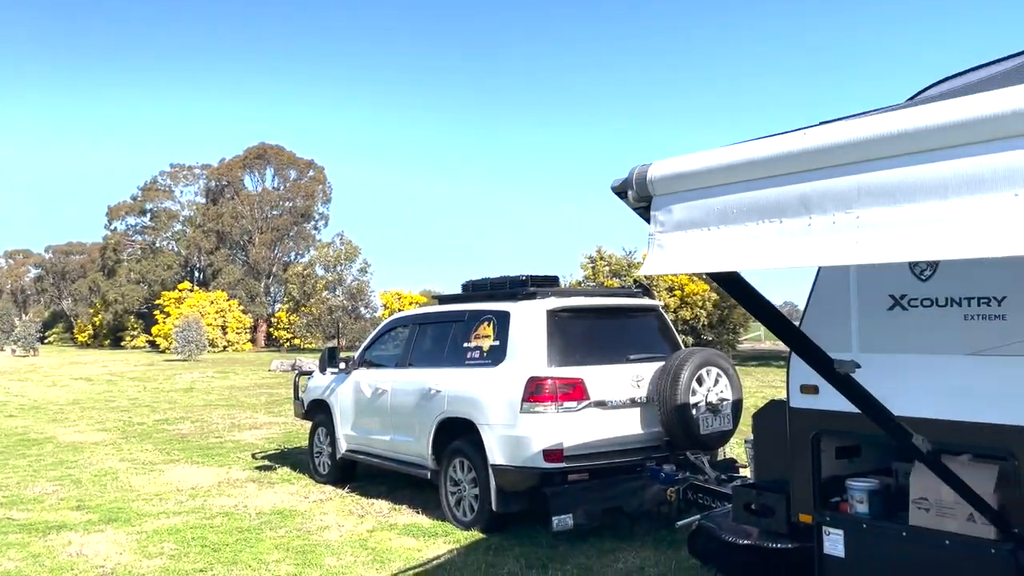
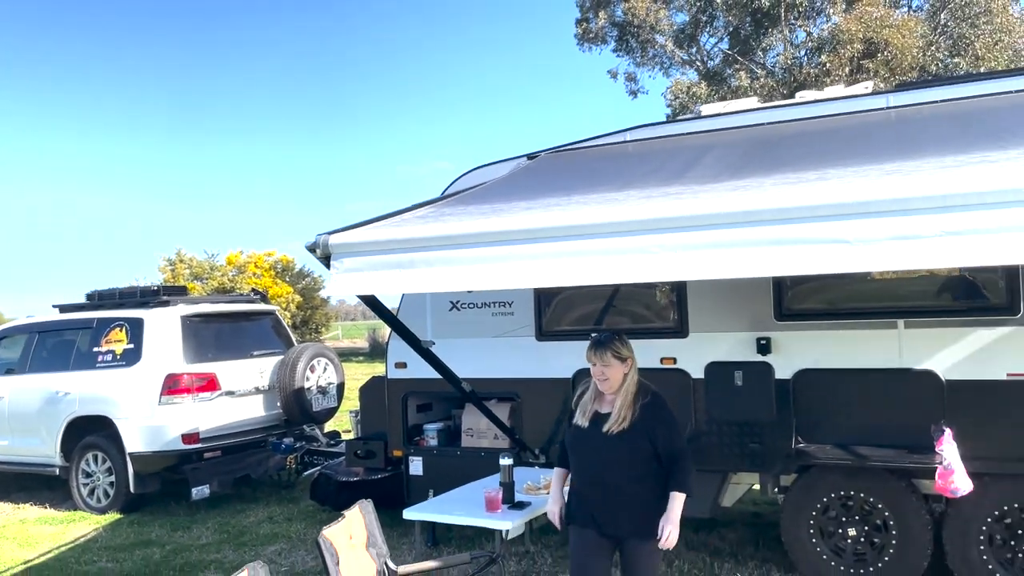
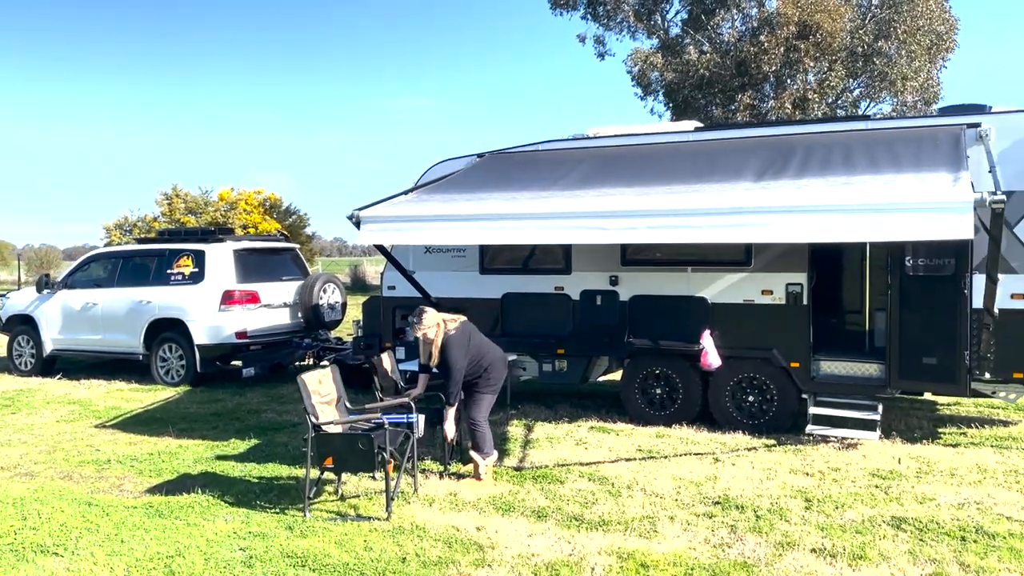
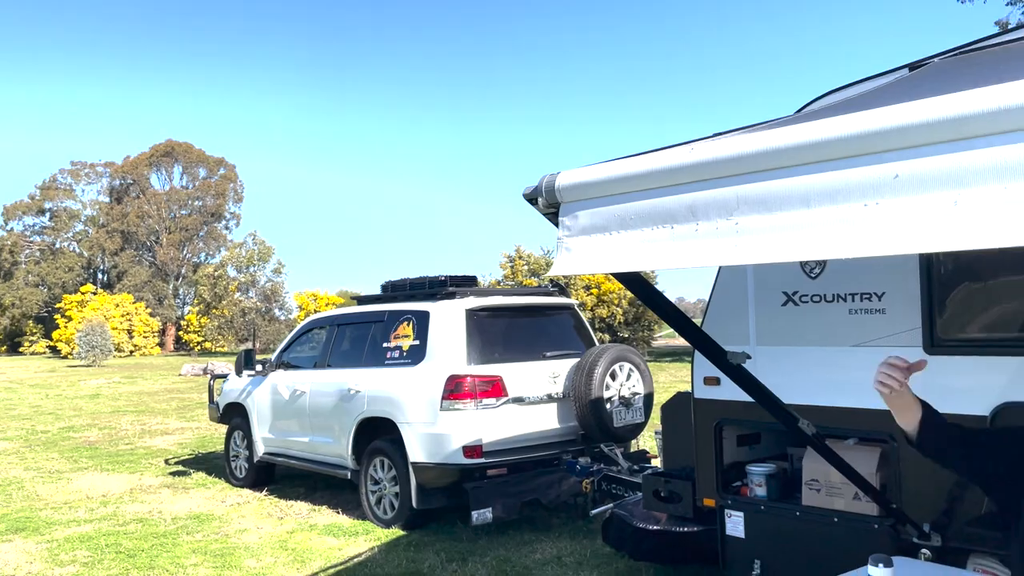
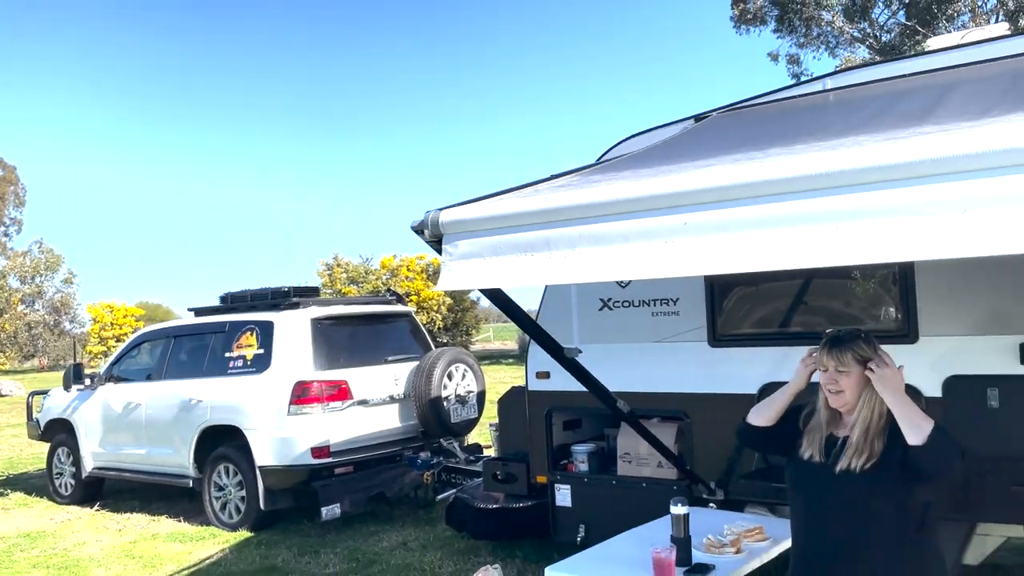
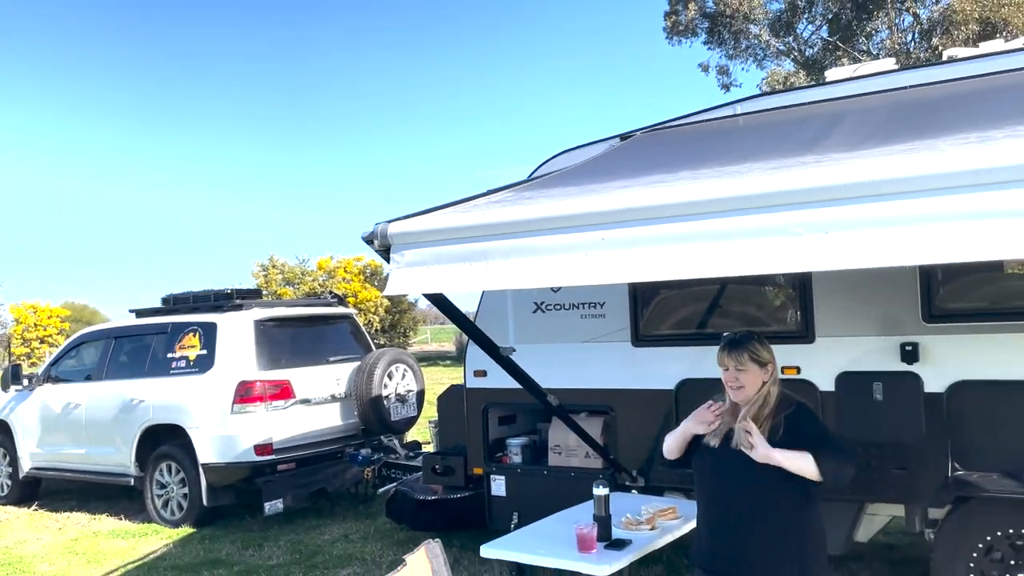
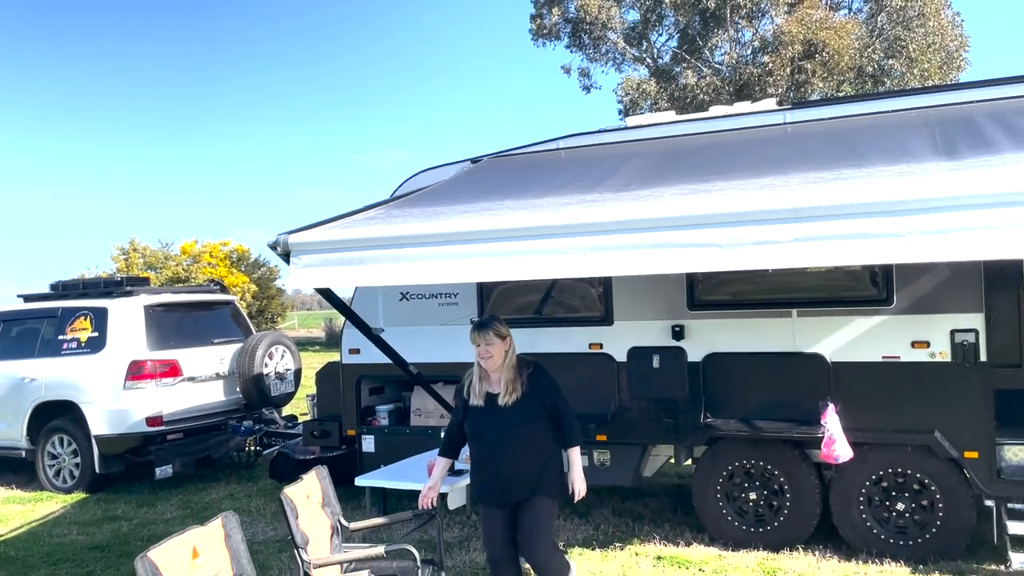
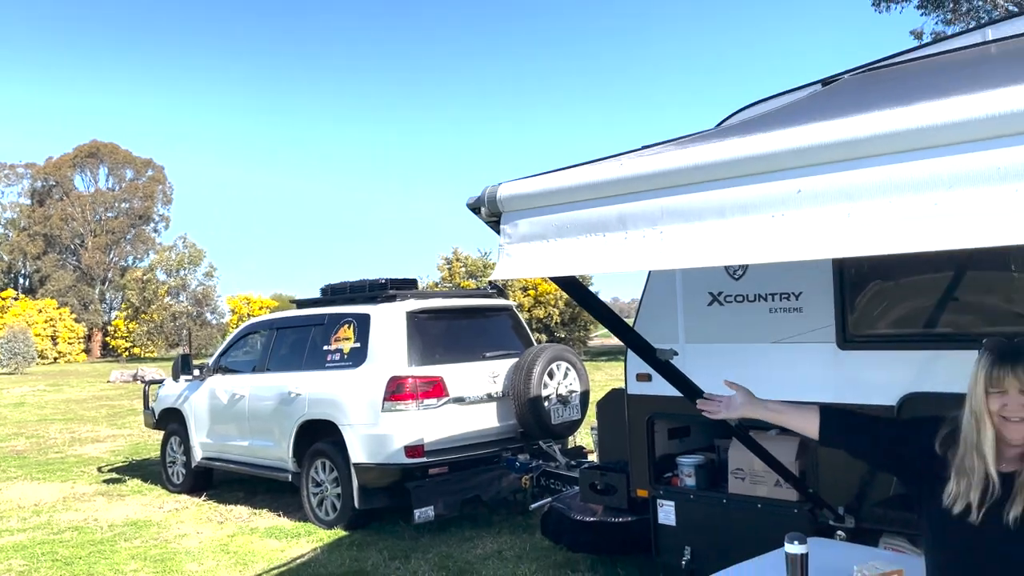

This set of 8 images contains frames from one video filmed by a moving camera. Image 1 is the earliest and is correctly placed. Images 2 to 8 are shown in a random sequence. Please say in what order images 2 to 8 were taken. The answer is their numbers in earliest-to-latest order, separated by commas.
4, 8, 5, 6, 2, 7, 3
